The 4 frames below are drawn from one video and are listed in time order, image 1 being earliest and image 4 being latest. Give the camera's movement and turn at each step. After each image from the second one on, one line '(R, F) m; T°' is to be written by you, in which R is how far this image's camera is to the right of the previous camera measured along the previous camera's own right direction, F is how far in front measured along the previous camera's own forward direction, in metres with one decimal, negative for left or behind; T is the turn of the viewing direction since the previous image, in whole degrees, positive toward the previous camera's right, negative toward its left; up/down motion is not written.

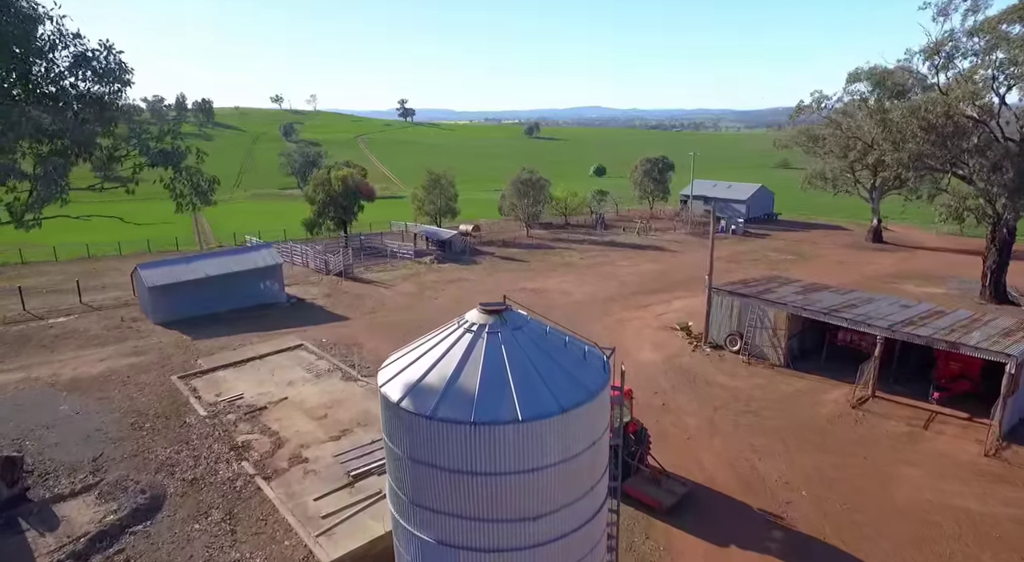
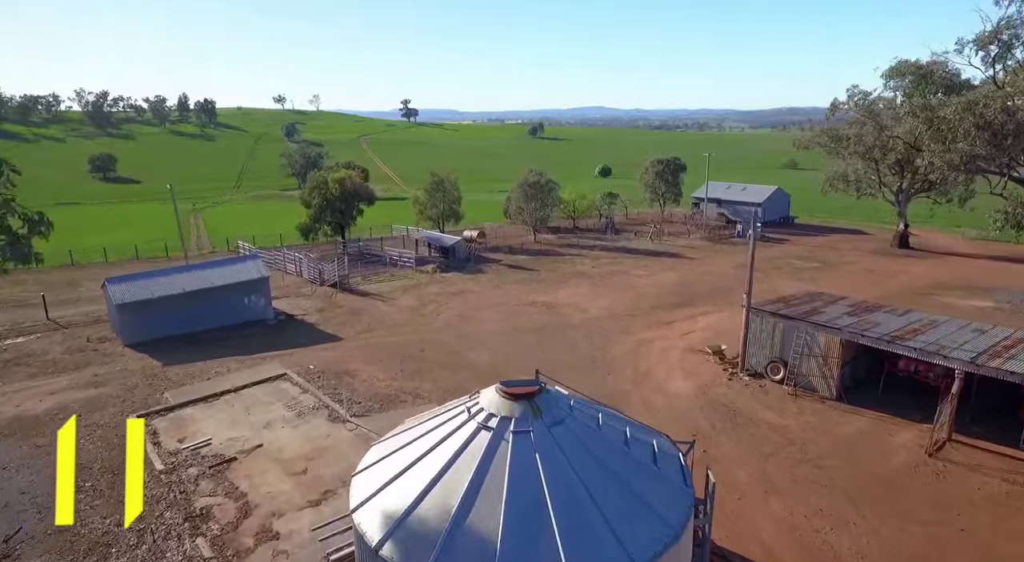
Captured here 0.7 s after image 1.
(-0.3, +3.2) m; 0°
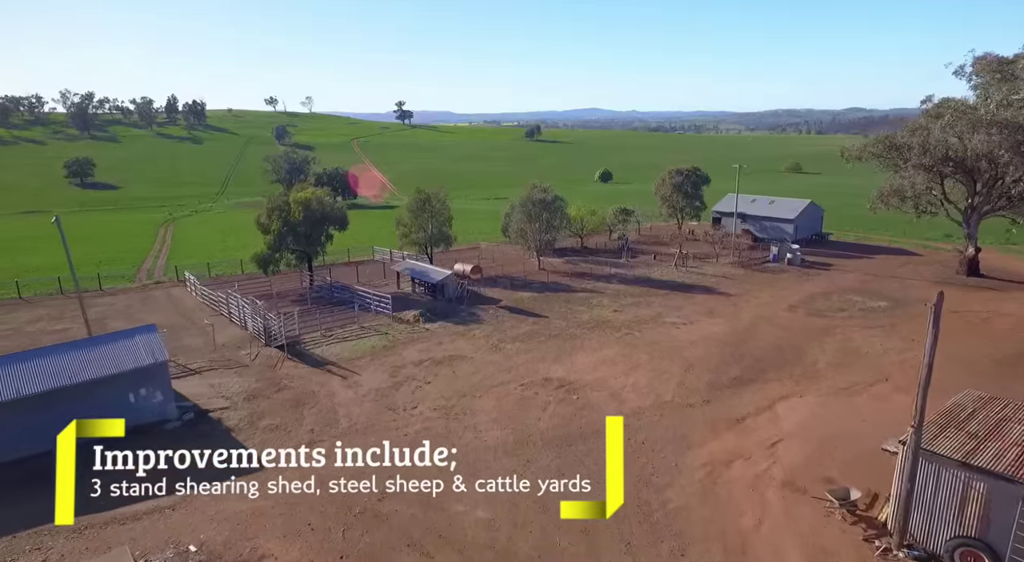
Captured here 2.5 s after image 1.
(-0.4, +9.5) m; 0°
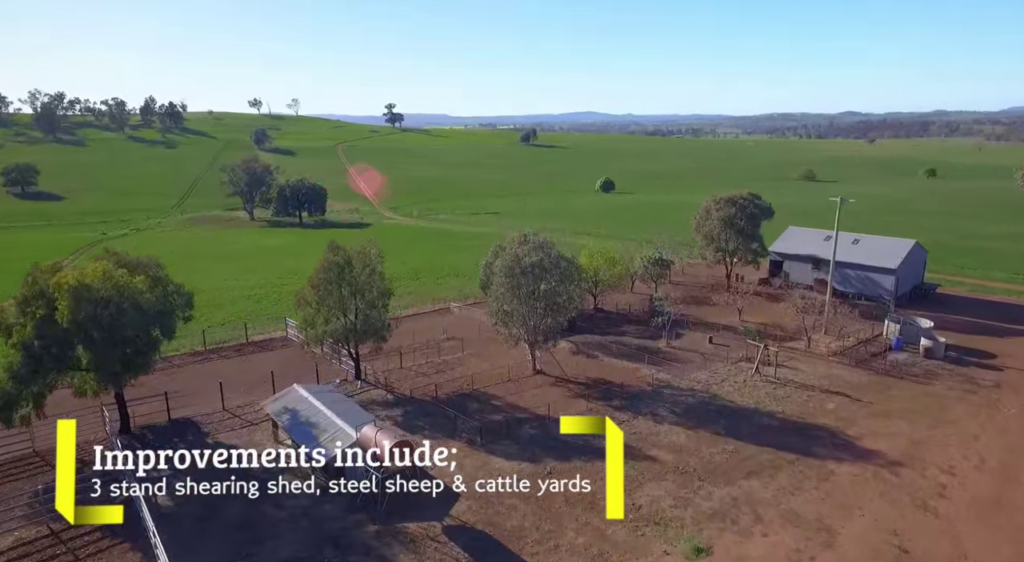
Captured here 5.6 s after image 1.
(+1.0, +21.5) m; 0°
